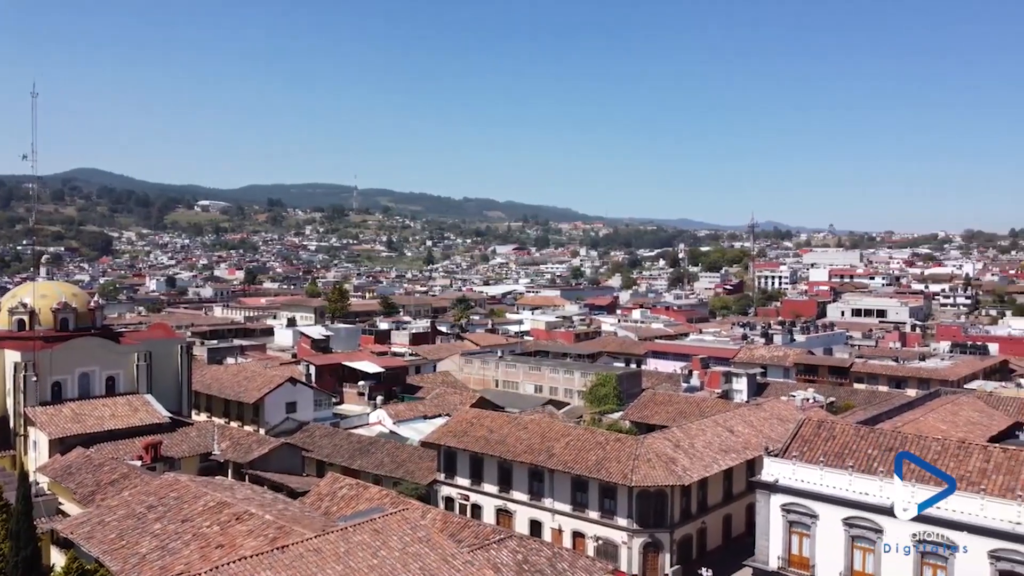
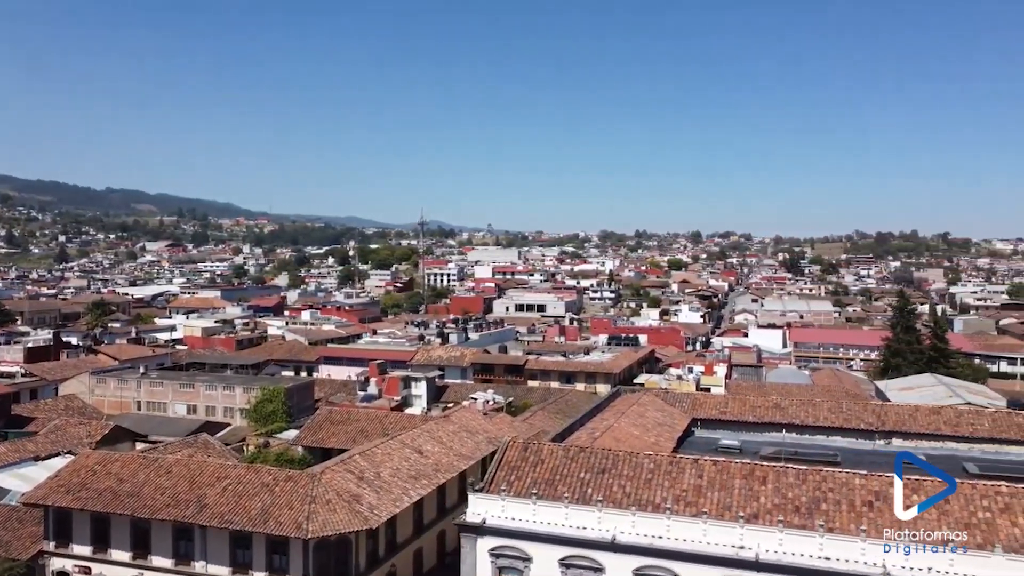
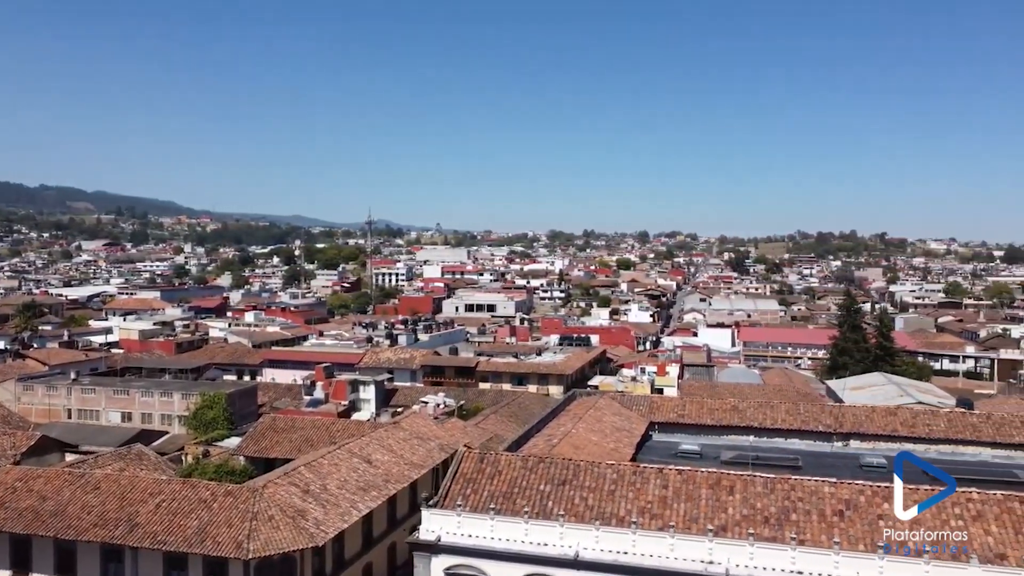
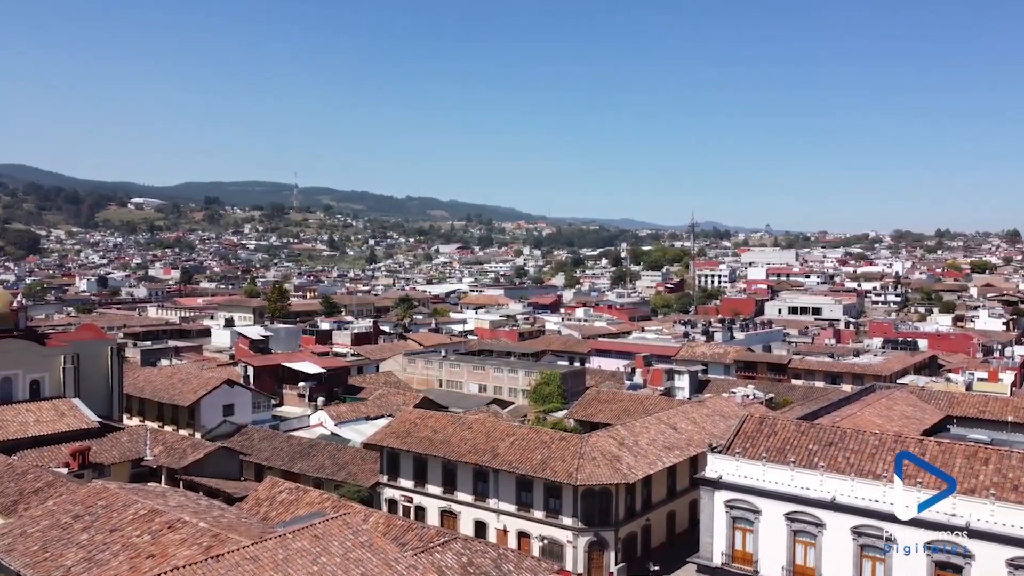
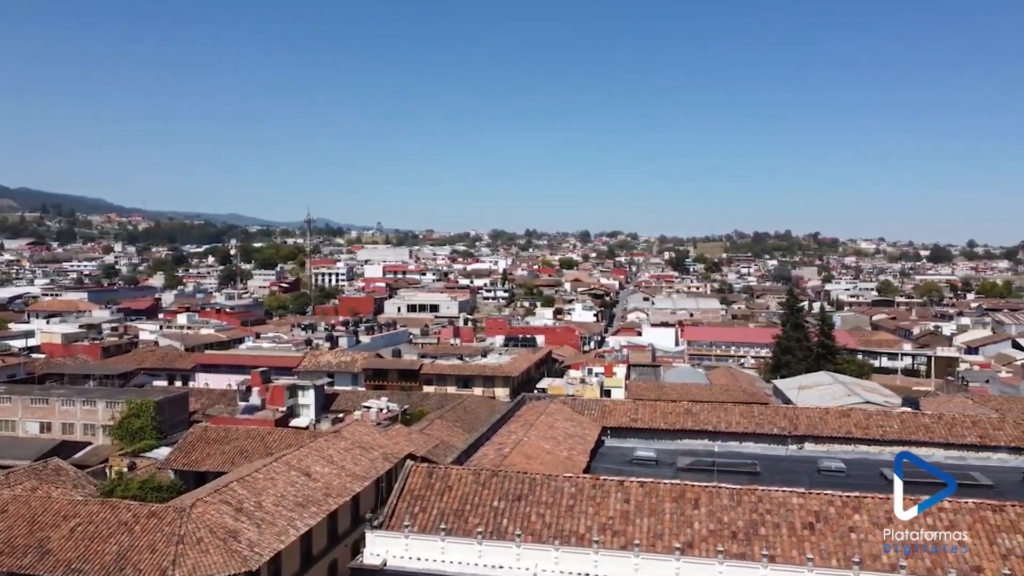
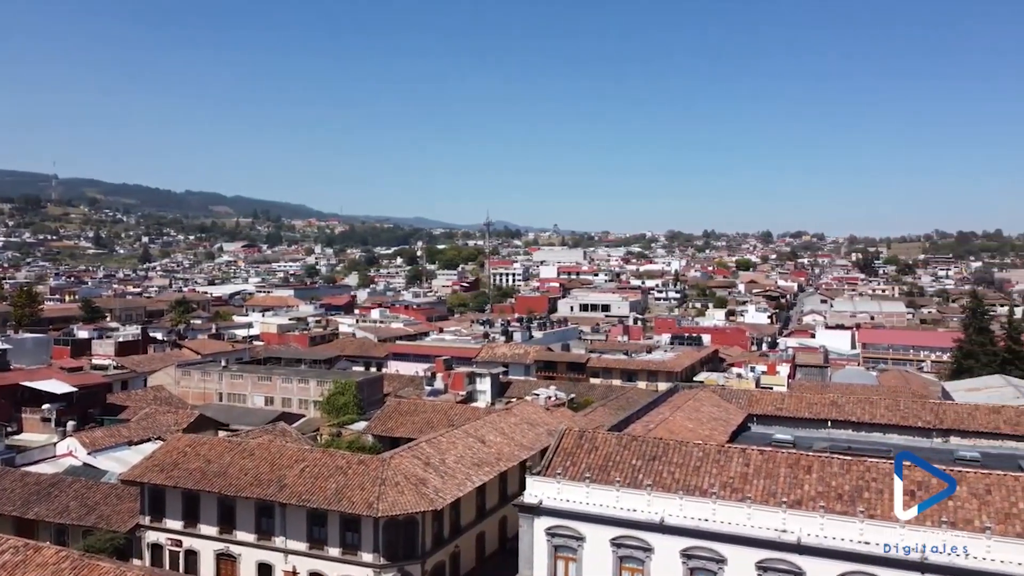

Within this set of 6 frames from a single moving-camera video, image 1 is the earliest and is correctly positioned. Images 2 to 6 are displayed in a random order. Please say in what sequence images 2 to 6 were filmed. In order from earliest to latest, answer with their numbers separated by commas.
4, 6, 2, 3, 5
